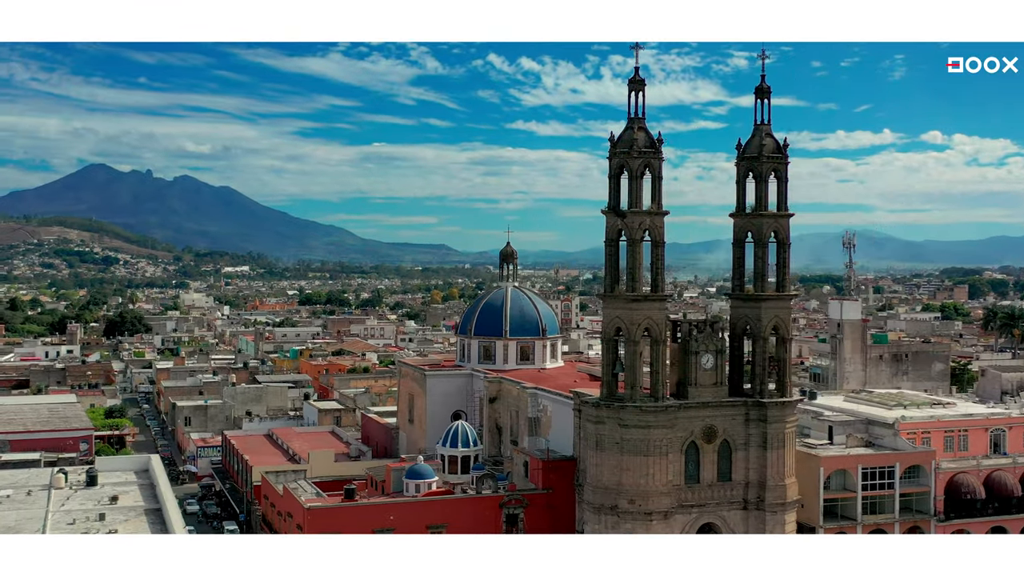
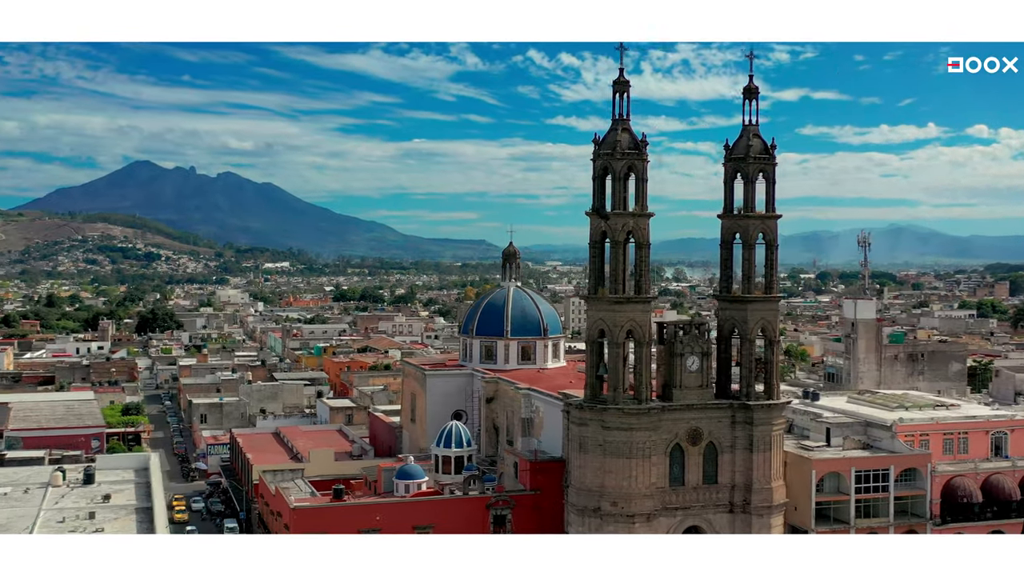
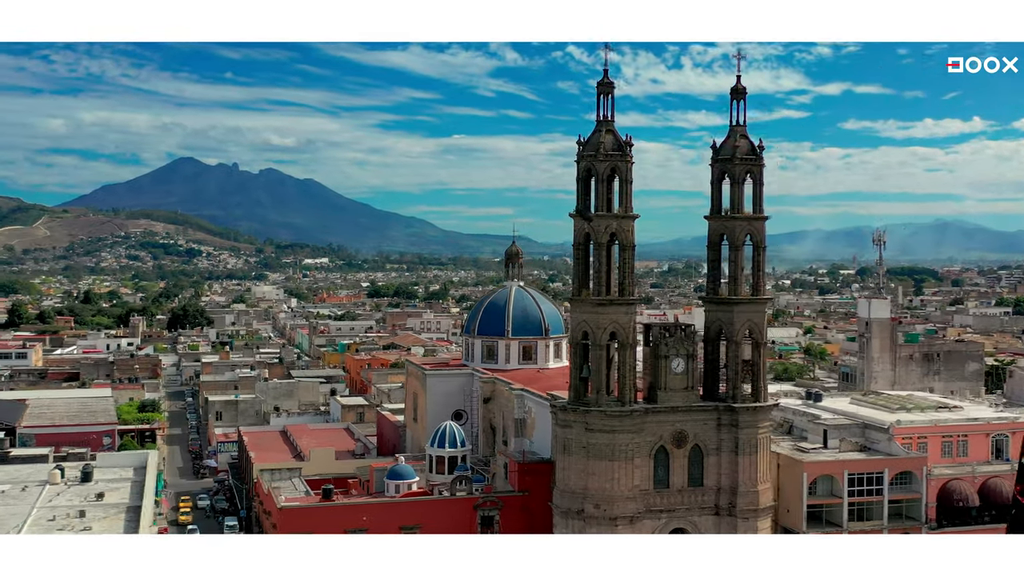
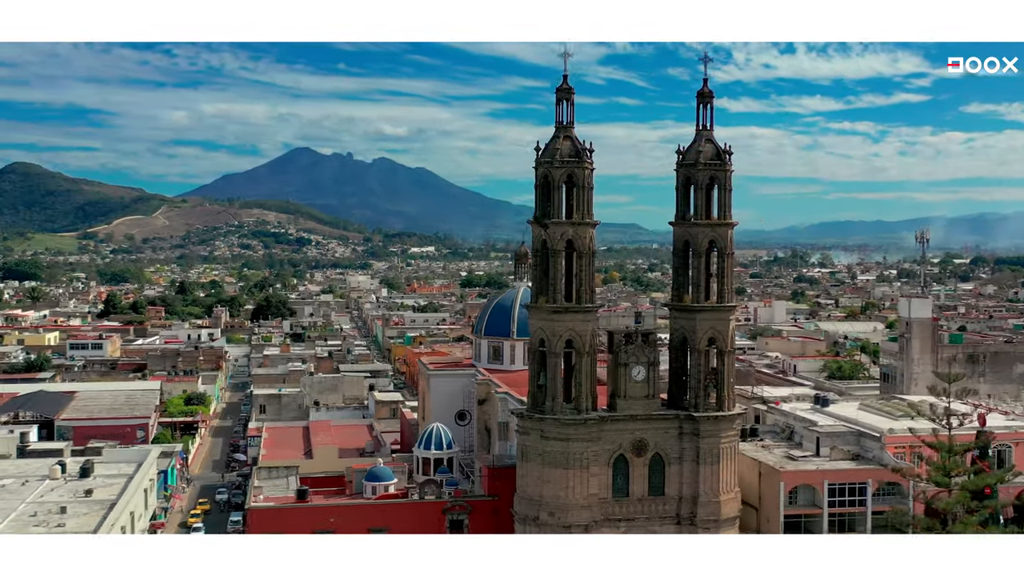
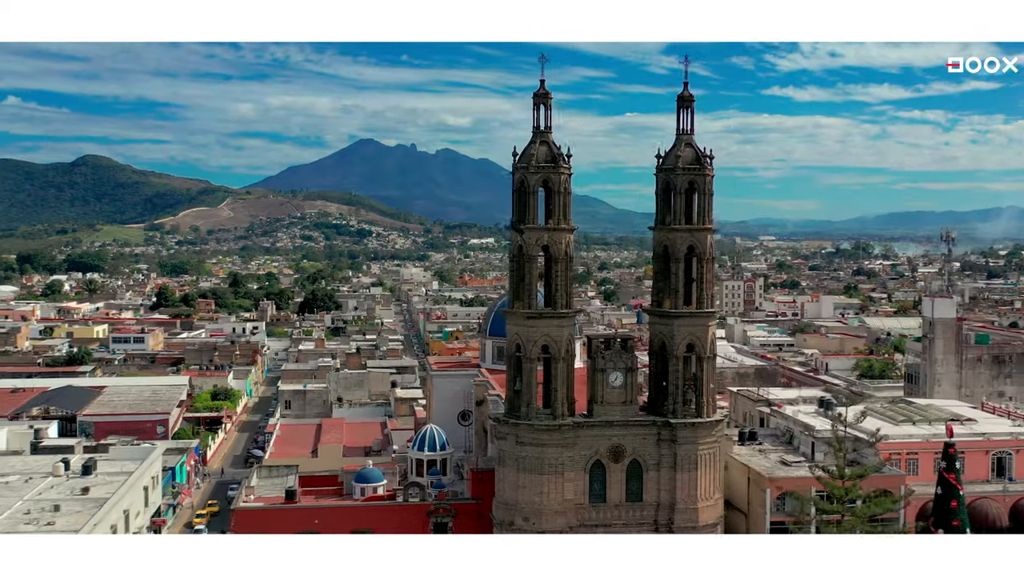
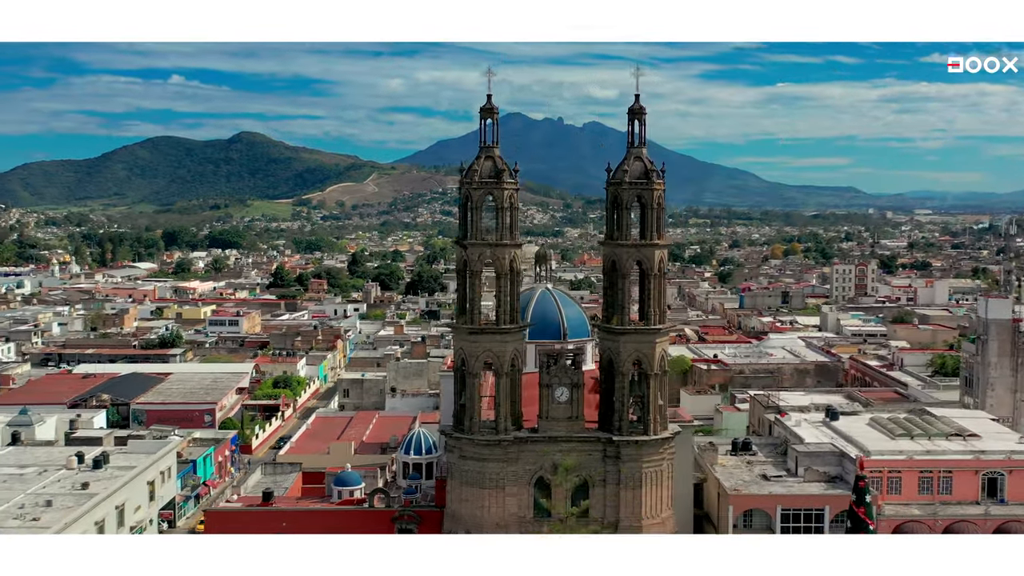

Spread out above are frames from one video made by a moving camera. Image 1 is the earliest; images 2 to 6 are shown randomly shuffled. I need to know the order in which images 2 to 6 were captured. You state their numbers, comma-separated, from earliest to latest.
2, 3, 4, 5, 6
